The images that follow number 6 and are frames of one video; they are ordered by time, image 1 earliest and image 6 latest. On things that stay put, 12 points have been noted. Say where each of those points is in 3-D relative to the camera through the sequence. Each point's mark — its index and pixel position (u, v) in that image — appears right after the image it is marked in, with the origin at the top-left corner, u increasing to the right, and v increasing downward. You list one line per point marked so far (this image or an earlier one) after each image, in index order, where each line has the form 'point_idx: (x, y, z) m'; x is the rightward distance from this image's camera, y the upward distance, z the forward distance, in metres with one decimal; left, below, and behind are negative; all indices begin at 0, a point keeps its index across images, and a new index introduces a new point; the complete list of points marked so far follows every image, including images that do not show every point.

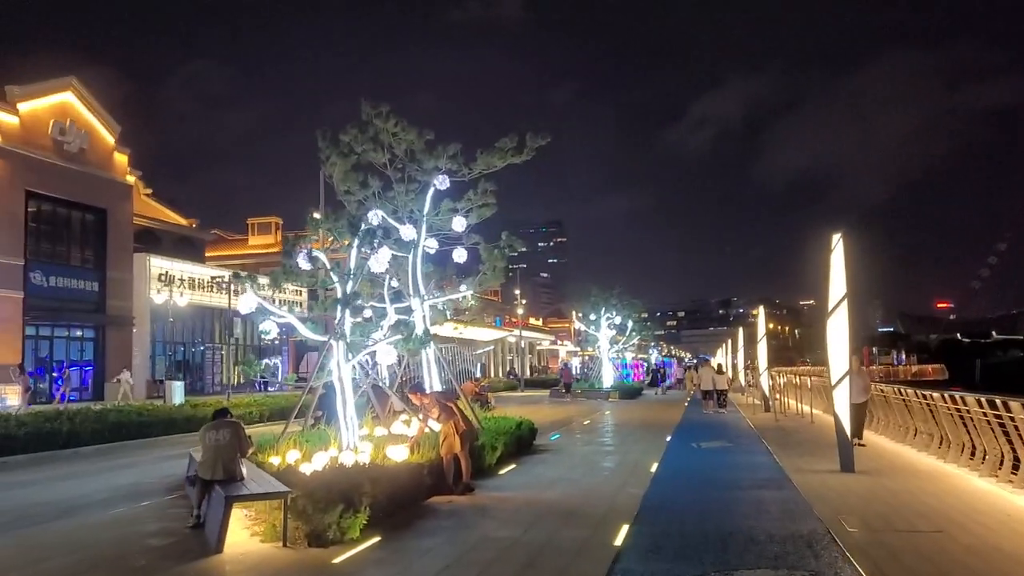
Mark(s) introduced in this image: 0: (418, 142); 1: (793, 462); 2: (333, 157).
0: (-1.9, +2.9, +19.7) m
1: (+4.7, -2.9, +16.4) m
2: (-3.4, +2.5, +18.4) m
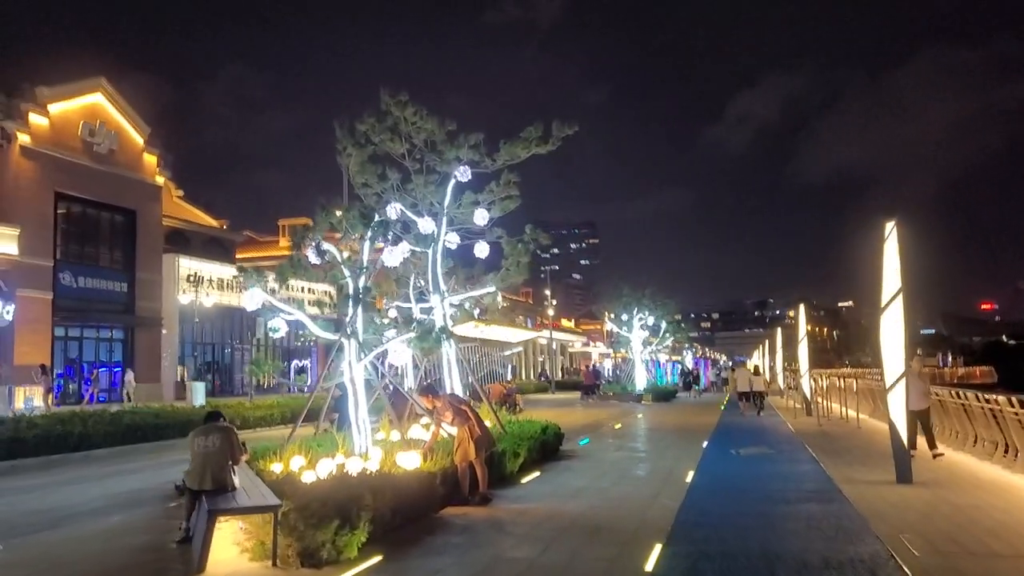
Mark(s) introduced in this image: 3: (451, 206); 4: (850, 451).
0: (-1.4, +3.0, +18.7) m
1: (+5.1, -2.8, +15.2) m
2: (-2.9, +2.5, +17.5) m
3: (-1.2, +1.6, +19.0) m
4: (+6.2, -3.0, +18.2) m
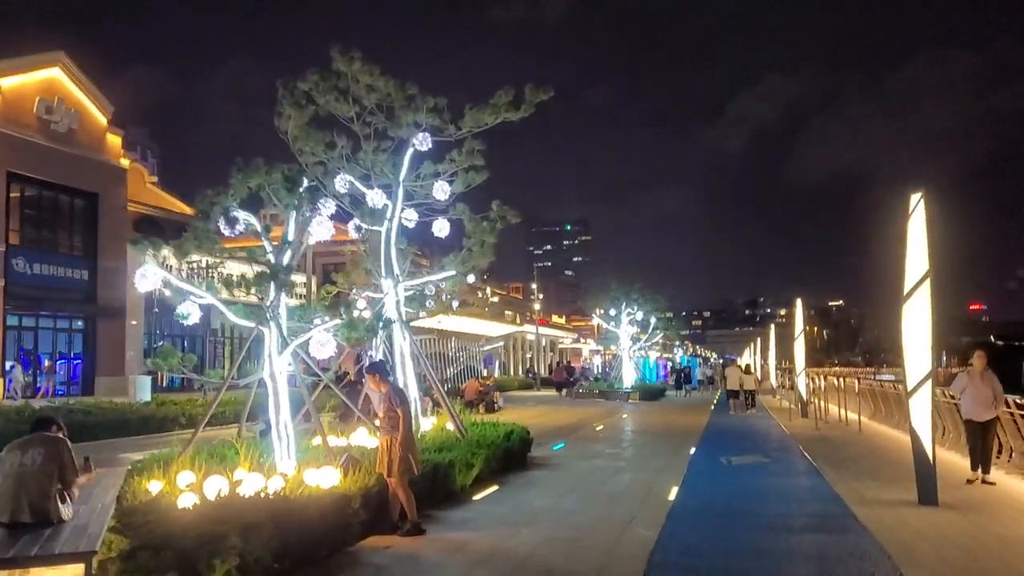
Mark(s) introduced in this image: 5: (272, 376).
0: (-2.0, +3.3, +16.4) m
1: (+4.5, -2.6, +12.9) m
2: (-3.5, +2.8, +15.2) m
3: (-1.8, +1.9, +16.7) m
4: (+5.6, -2.8, +16.0) m
5: (-2.8, -1.0, +11.6) m
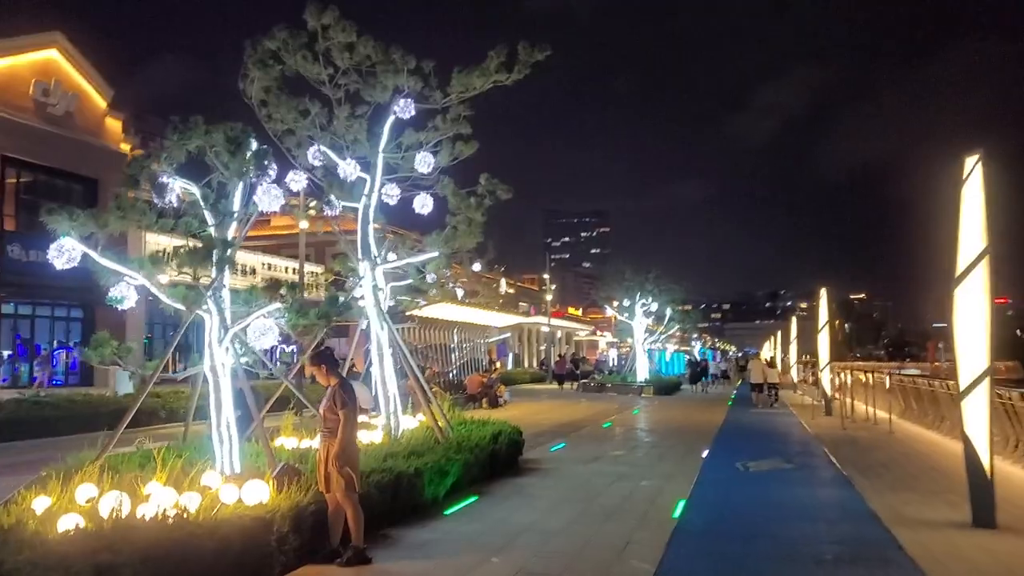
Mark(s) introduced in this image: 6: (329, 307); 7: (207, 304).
0: (-2.1, +3.5, +14.7) m
1: (+4.3, -2.4, +11.2) m
2: (-3.6, +3.1, +13.5) m
3: (-1.9, +2.1, +15.0) m
4: (+5.4, -2.6, +14.2) m
5: (-3.1, -0.8, +9.9) m
6: (-2.0, -0.2, +10.5) m
7: (-3.1, -0.2, +10.1) m
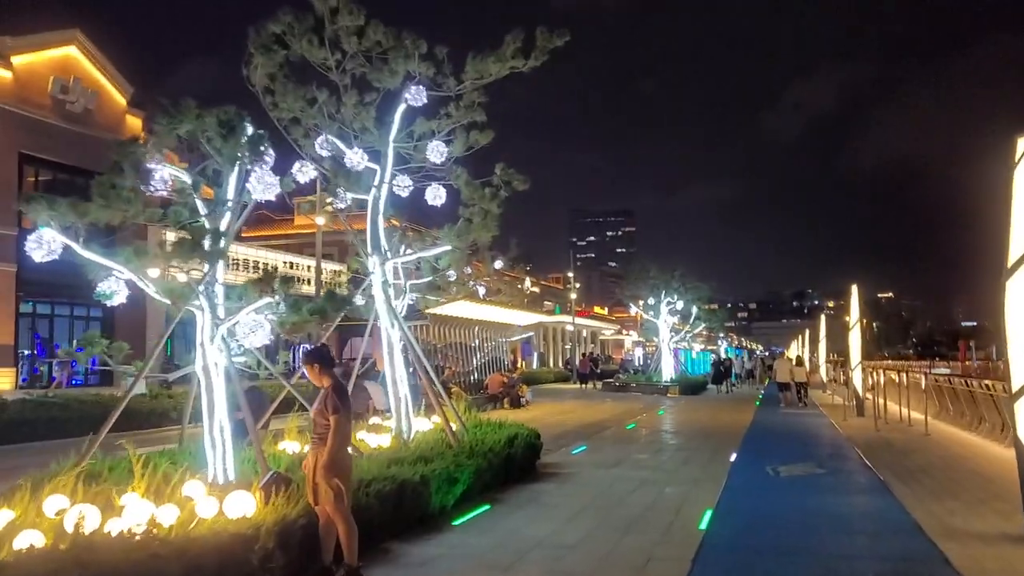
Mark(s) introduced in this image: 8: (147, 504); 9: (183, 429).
0: (-1.8, +3.6, +14.0) m
1: (+4.4, -2.4, +10.3) m
2: (-3.4, +3.1, +12.9) m
3: (-1.7, +2.2, +14.3) m
4: (+5.7, -2.5, +13.3) m
5: (-2.9, -0.8, +9.3) m
6: (-1.8, -0.2, +9.8) m
7: (-3.0, -0.1, +9.5) m
8: (-2.6, -1.5, +7.0) m
9: (-3.7, -1.6, +11.0) m
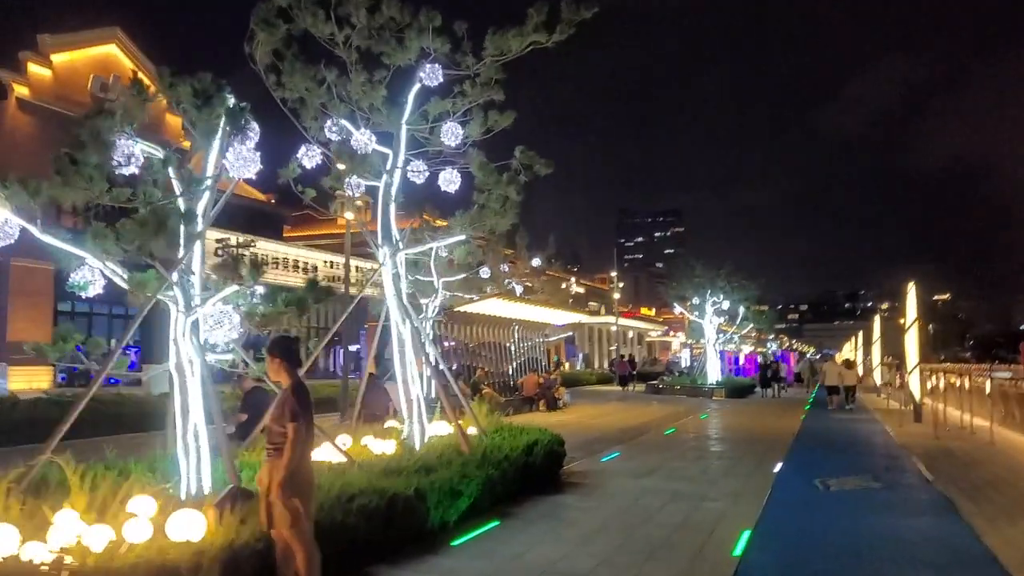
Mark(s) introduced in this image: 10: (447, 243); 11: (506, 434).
0: (-1.5, +3.7, +13.0) m
1: (+4.5, -2.3, +9.0) m
2: (-3.2, +3.2, +11.9) m
3: (-1.3, +2.3, +13.3) m
4: (+5.9, -2.4, +11.9) m
5: (-2.9, -0.7, +8.3) m
6: (-1.8, -0.1, +8.8) m
7: (-2.9, 0.0, +8.5) m
8: (-2.7, -1.4, +6.0) m
9: (-3.6, -1.5, +10.1) m
10: (-0.8, +0.6, +13.0) m
11: (-0.1, -2.0, +13.1) m
